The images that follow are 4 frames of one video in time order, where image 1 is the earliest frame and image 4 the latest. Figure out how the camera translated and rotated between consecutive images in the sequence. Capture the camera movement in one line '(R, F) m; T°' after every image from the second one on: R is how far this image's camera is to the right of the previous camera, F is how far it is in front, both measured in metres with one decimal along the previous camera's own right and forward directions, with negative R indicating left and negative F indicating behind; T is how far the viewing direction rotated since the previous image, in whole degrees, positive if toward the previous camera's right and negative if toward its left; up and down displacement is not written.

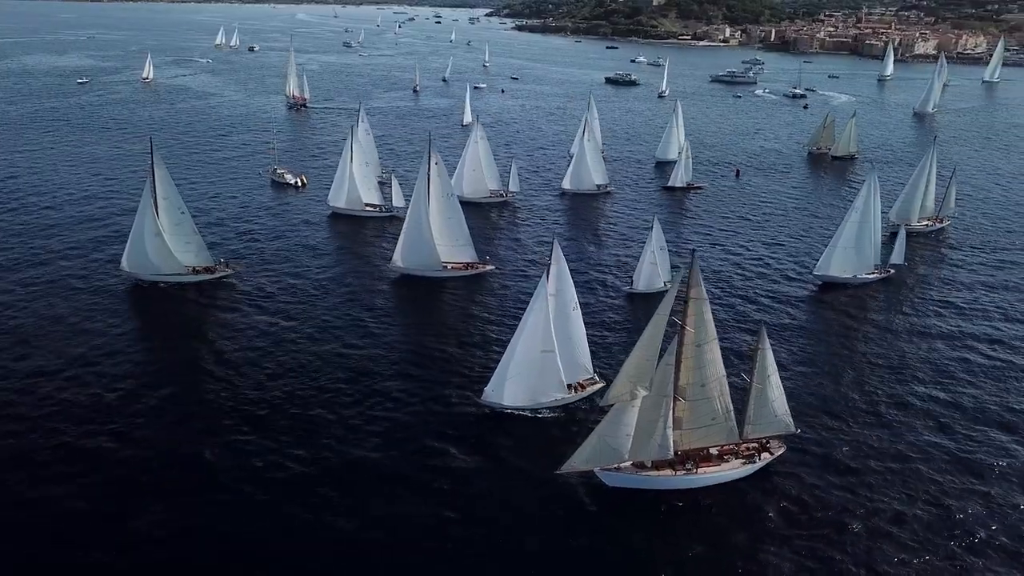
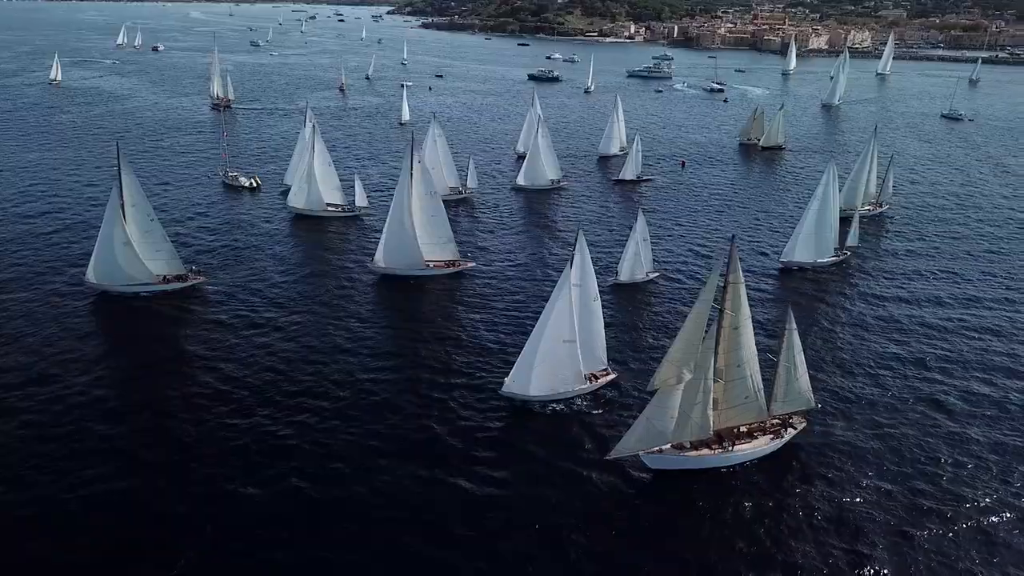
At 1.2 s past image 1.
(-4.3, 0.0) m; +6°
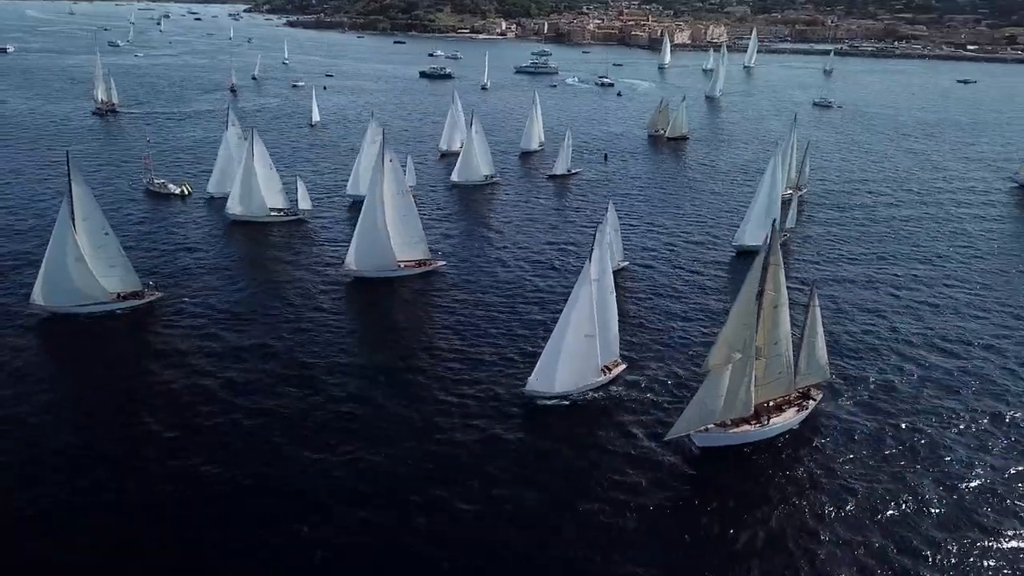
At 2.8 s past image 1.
(-5.8, +0.5) m; +9°
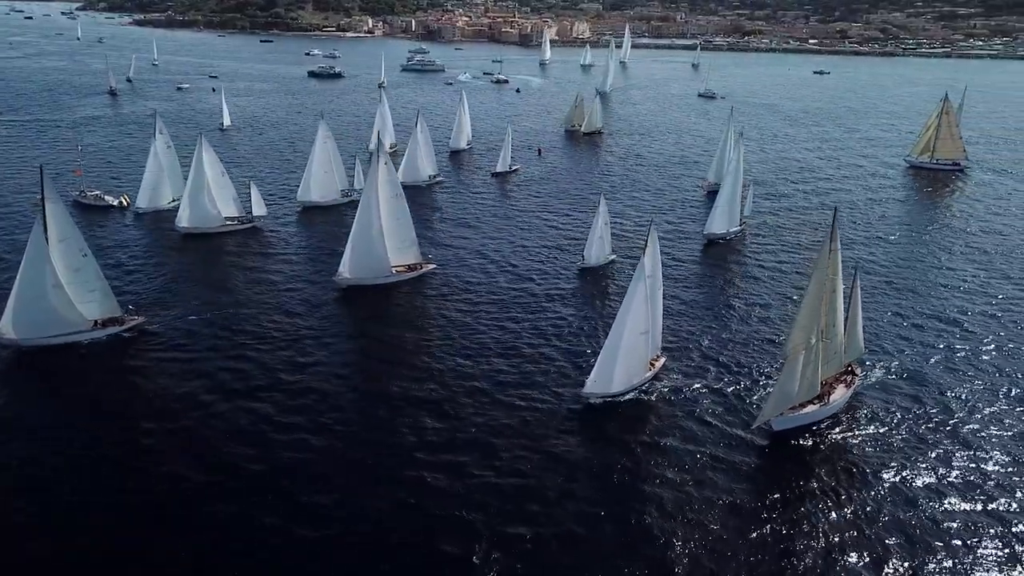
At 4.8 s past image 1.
(-7.3, +1.3) m; +9°
